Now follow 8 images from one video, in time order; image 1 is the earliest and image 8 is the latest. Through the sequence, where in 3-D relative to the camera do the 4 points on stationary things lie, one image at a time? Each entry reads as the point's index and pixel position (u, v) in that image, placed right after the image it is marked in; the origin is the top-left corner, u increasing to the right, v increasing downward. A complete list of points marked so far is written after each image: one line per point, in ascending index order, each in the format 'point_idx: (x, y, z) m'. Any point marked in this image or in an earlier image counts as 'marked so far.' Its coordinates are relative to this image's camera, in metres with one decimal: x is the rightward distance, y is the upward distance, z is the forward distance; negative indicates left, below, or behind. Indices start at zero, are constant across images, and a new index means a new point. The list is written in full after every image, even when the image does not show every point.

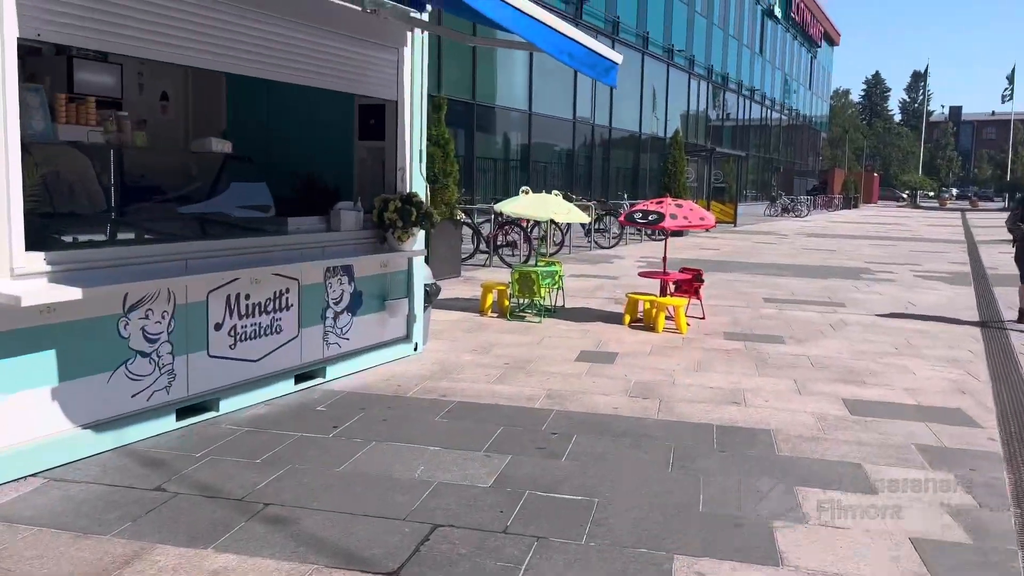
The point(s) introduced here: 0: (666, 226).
0: (+1.7, +0.7, +8.9) m
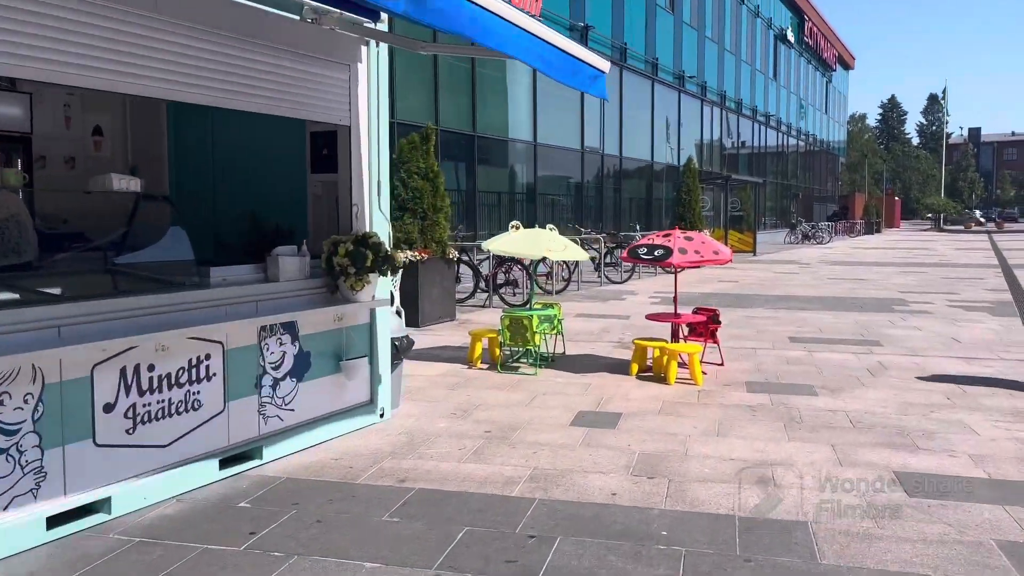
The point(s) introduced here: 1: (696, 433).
0: (+1.6, +0.2, +7.8) m
1: (+1.4, -1.1, +6.1) m
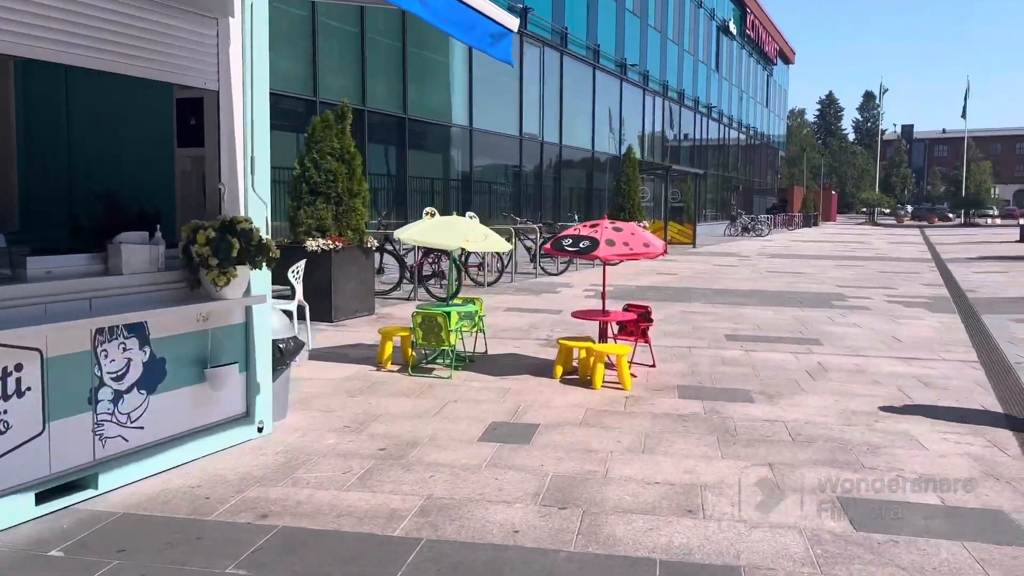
0: (+0.8, +0.3, +7.1) m
1: (+0.7, -1.1, +5.4) m
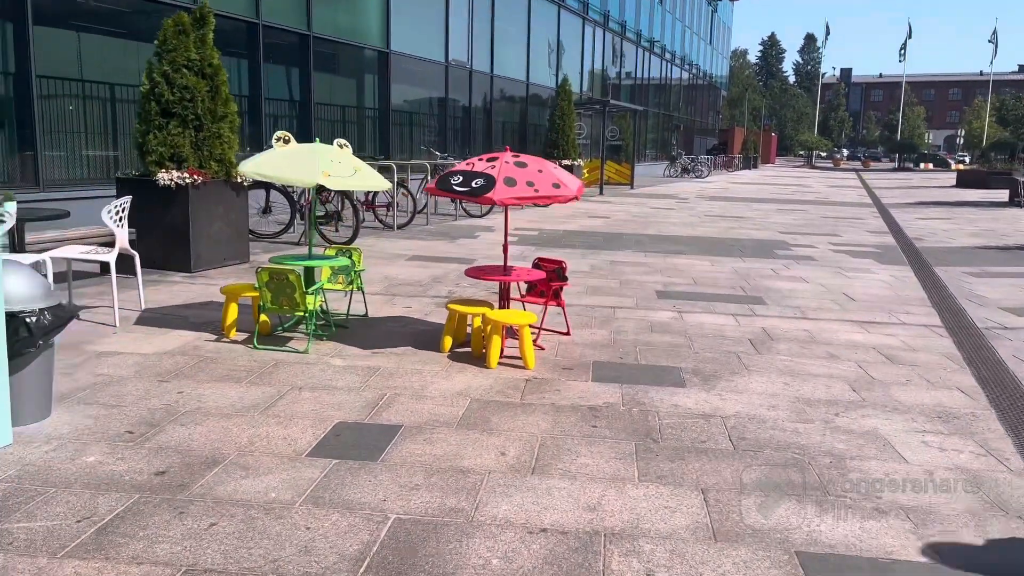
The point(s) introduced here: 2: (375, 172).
0: (-0.1, +0.6, +5.5) m
1: (-0.1, -0.9, +3.9) m
2: (-1.0, +0.9, +6.2) m
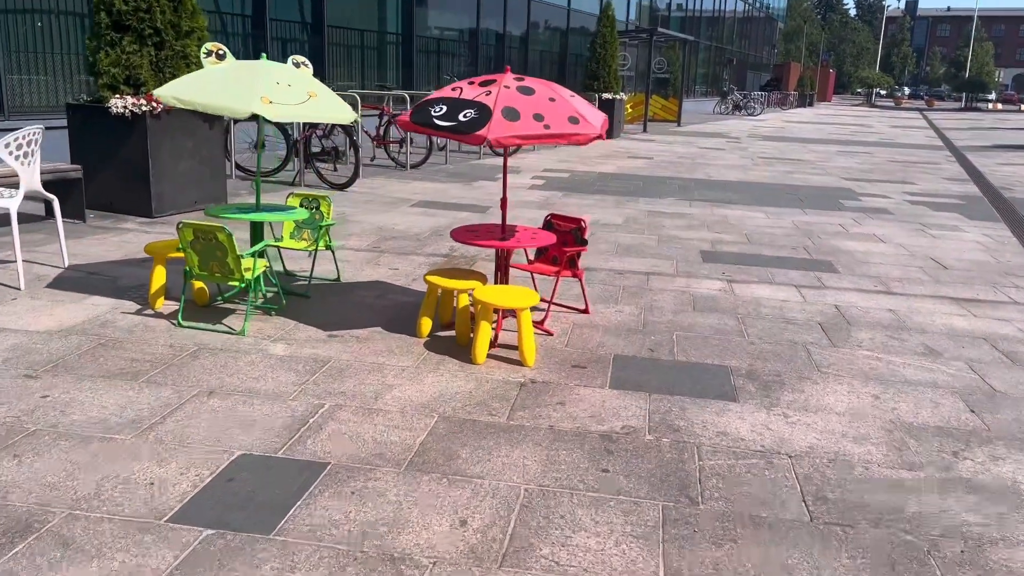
0: (-0.1, +0.8, +4.0) m
1: (-0.2, -0.9, +2.5) m
2: (-1.0, +1.1, +4.8) m
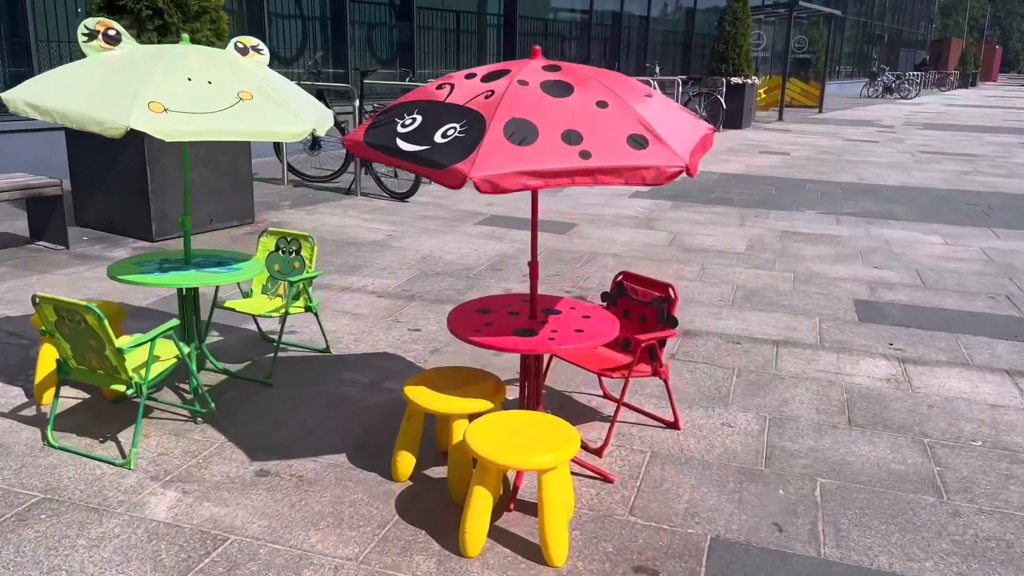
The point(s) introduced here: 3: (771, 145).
0: (0.0, +0.3, +2.2) m
1: (-0.4, -1.3, +0.8) m
2: (-0.9, +0.7, +3.1) m
3: (+4.8, +2.6, +14.8) m
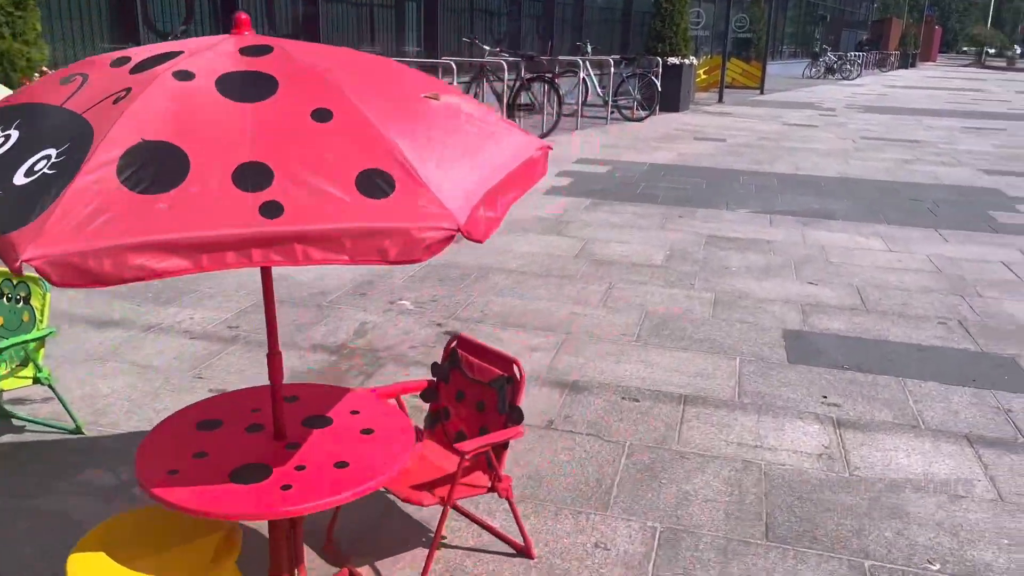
0: (-0.6, +0.1, +1.2) m
1: (-0.9, -1.6, -0.2) m
2: (-1.5, +0.5, +2.0) m
3: (+3.4, +2.7, +14.0) m
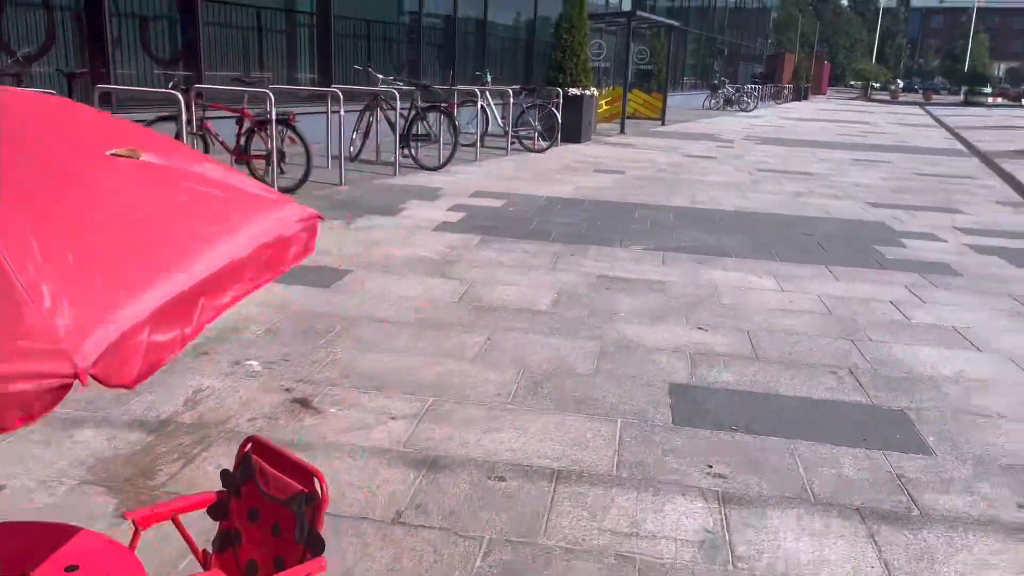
0: (-1.0, -0.1, +0.6) m
1: (-1.1, -1.8, -0.8) m
2: (-1.9, +0.2, +1.4) m
3: (+1.6, +2.2, +13.9) m
